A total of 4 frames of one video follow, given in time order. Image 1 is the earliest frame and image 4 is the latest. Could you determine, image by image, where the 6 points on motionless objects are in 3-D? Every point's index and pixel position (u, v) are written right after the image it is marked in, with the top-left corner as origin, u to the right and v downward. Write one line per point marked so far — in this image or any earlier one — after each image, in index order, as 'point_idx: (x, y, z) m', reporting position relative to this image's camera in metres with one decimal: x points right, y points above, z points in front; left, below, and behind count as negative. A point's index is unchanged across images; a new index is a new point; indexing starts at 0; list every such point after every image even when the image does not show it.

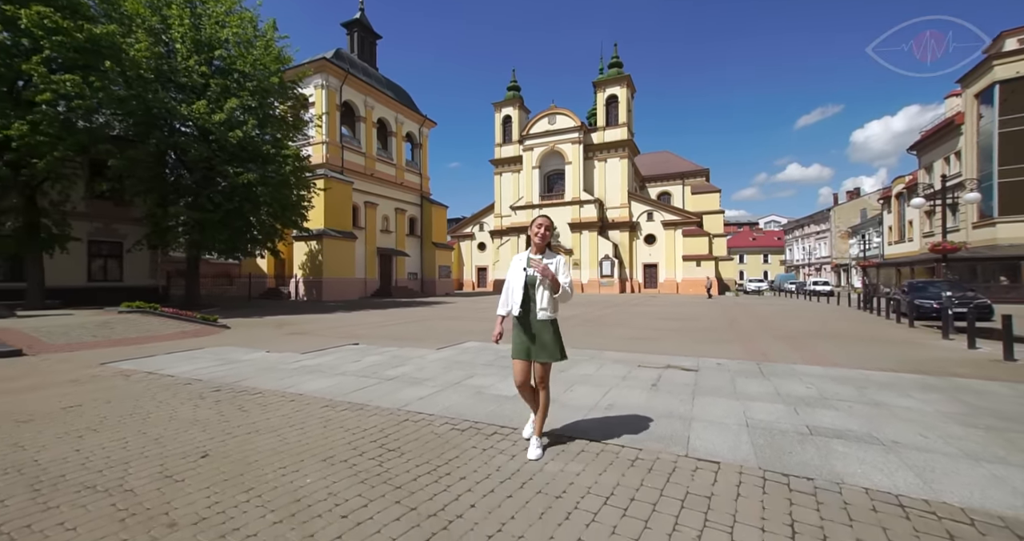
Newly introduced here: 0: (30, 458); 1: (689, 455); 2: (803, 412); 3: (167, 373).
0: (-3.6, -1.4, +3.3) m
1: (+1.4, -1.5, +3.5) m
2: (+3.1, -1.5, +4.6) m
3: (-5.1, -1.5, +6.4) m
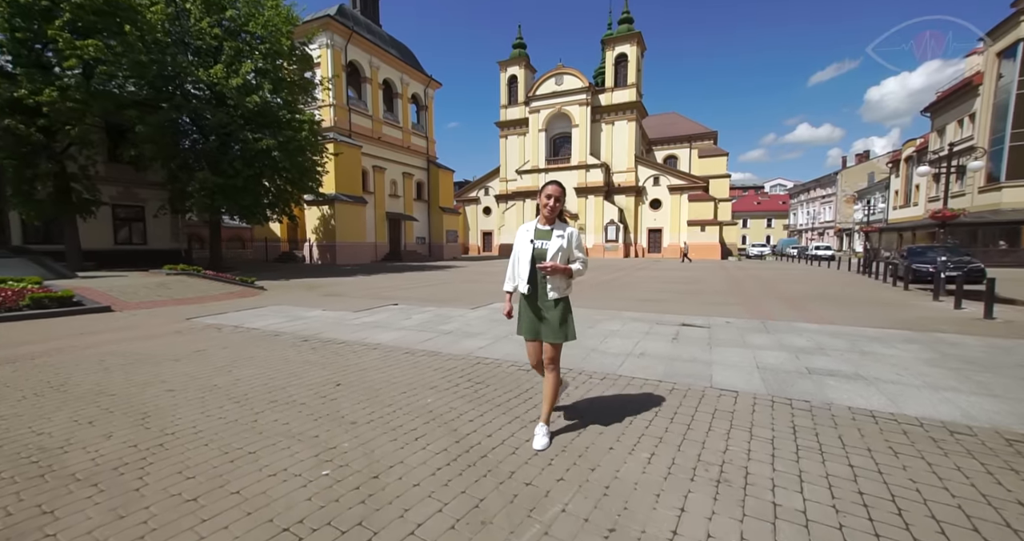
0: (-3.0, -1.1, +4.3) m
1: (+2.1, -1.2, +4.5) m
2: (+3.8, -1.1, +5.6) m
3: (-4.4, -1.0, +7.4) m
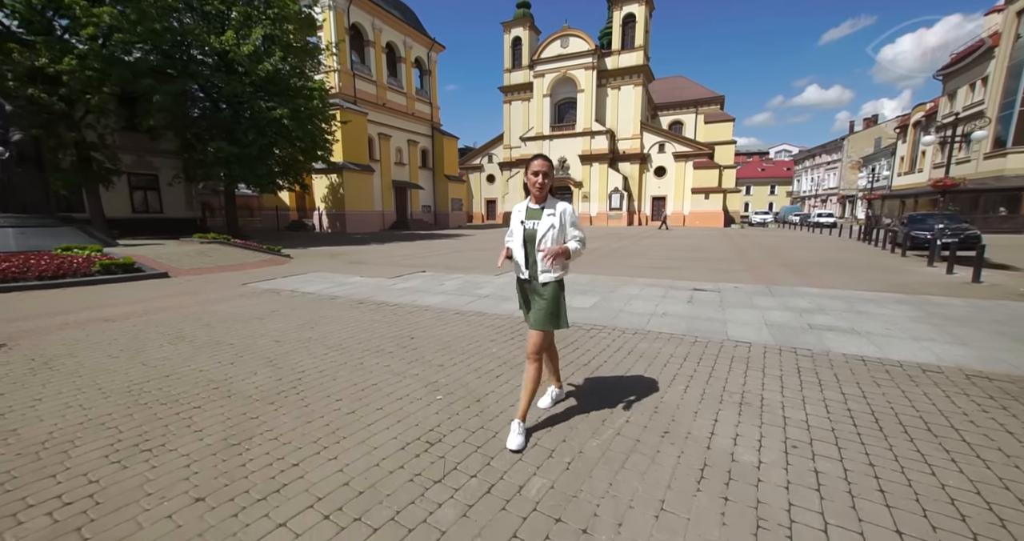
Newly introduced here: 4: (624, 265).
0: (-2.4, -0.8, +5.1) m
1: (+2.6, -0.8, +5.3) m
2: (+4.3, -0.7, +6.4) m
3: (-3.9, -0.4, +8.2) m
4: (+3.7, +0.2, +14.2) m
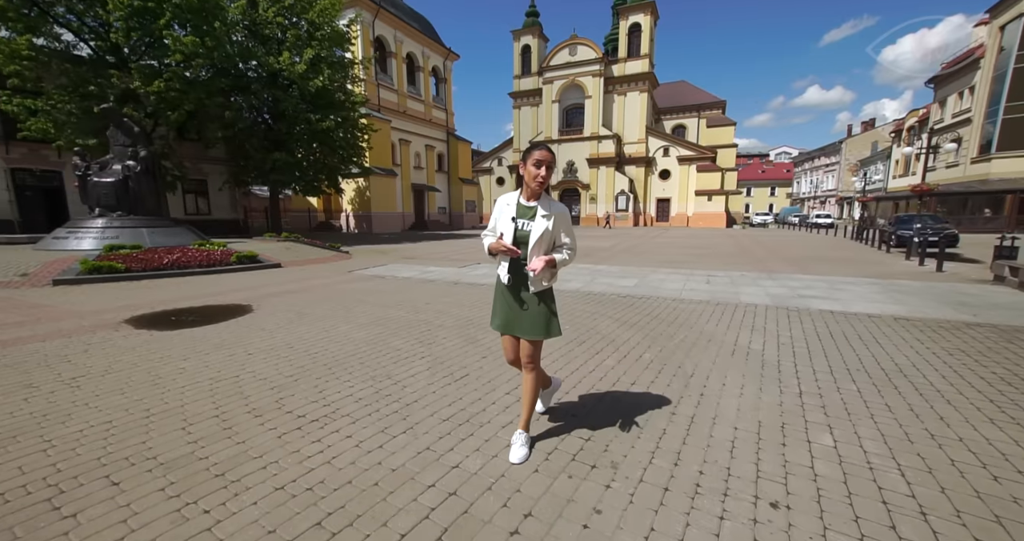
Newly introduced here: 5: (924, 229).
0: (-1.1, -0.5, +7.3) m
1: (+3.9, -0.6, +7.5) m
2: (+5.6, -0.4, +8.6) m
3: (-2.6, -0.1, +10.4) m
4: (+5.0, +0.4, +16.4) m
5: (+15.7, +1.6, +16.7) m
